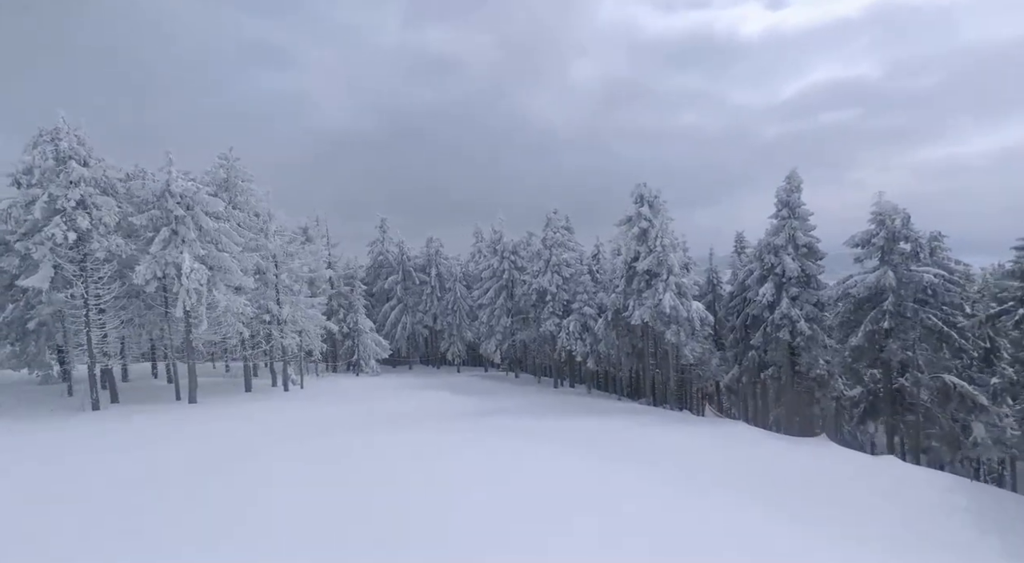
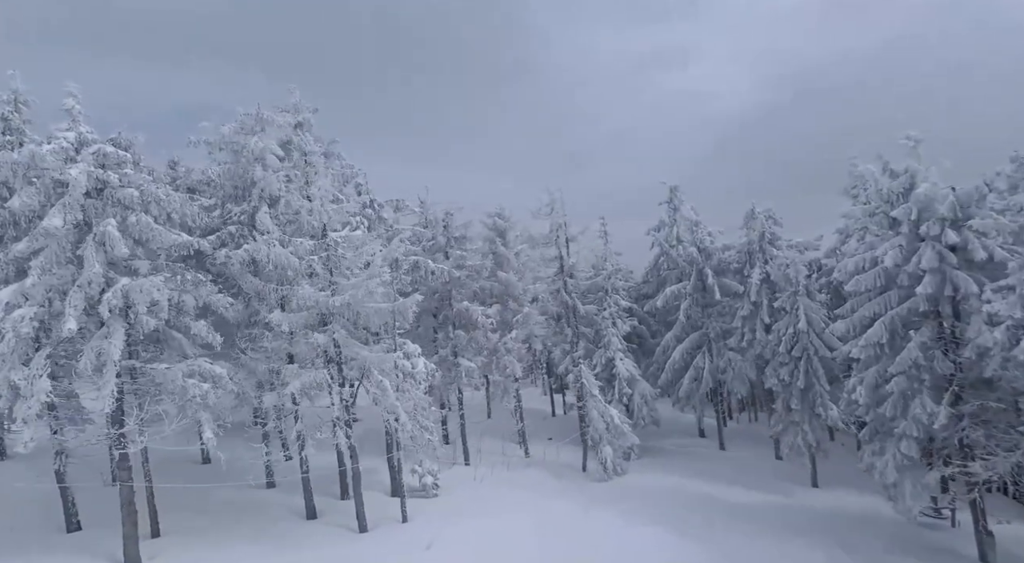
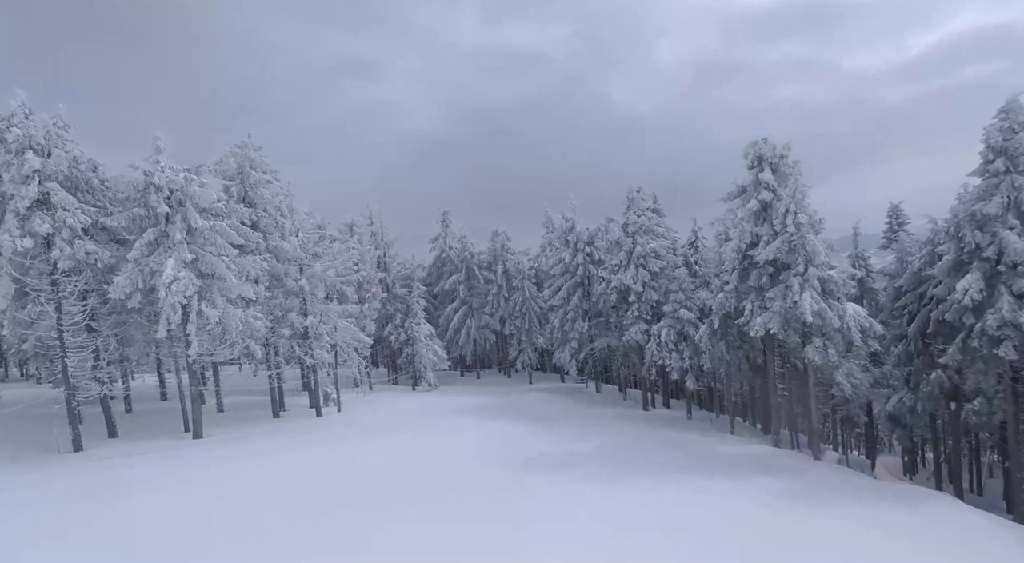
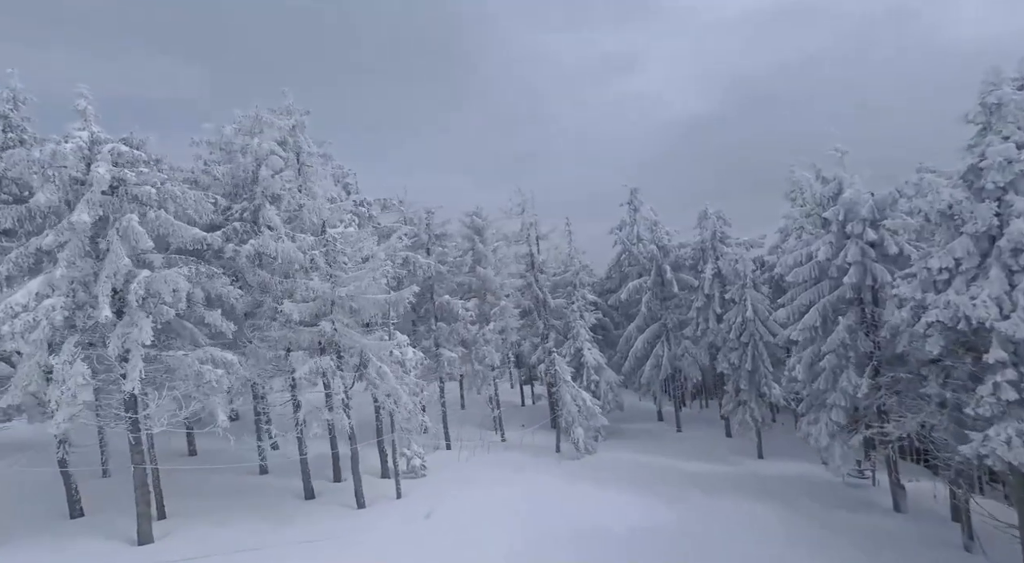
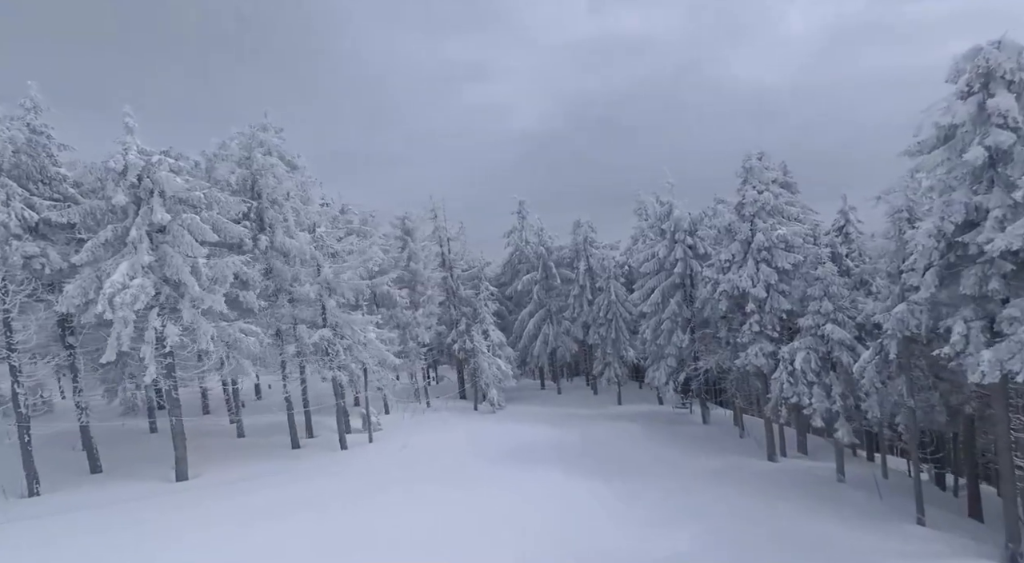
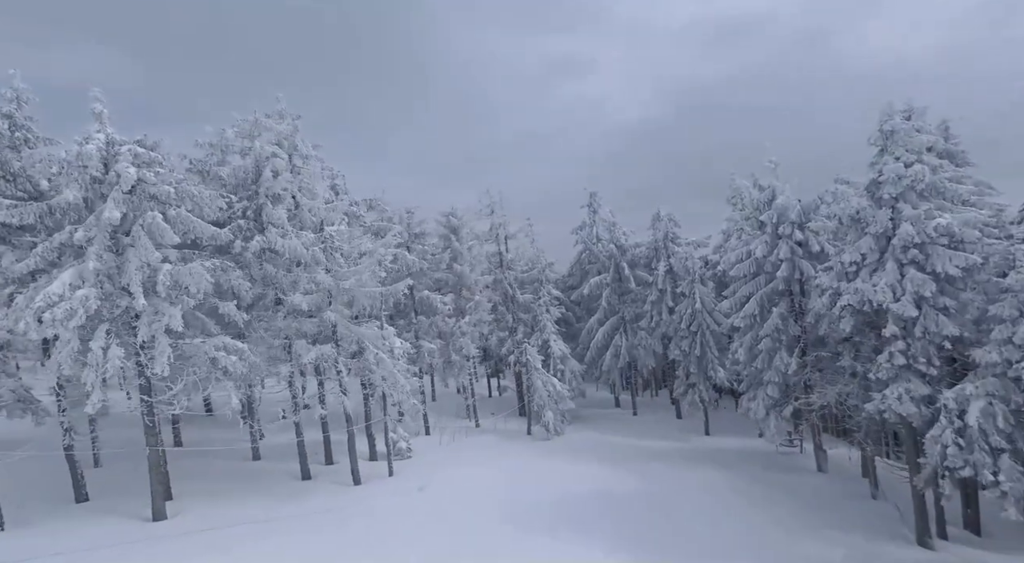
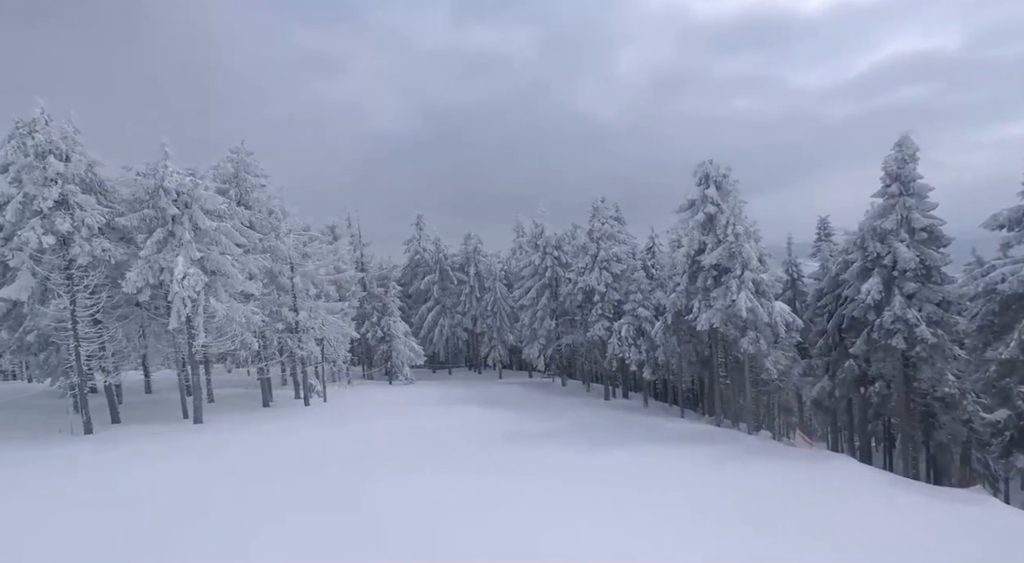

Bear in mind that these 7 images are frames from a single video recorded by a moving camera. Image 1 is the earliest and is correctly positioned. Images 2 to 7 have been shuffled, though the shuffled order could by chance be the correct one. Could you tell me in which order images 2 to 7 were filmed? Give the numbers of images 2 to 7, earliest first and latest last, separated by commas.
7, 3, 5, 6, 4, 2
